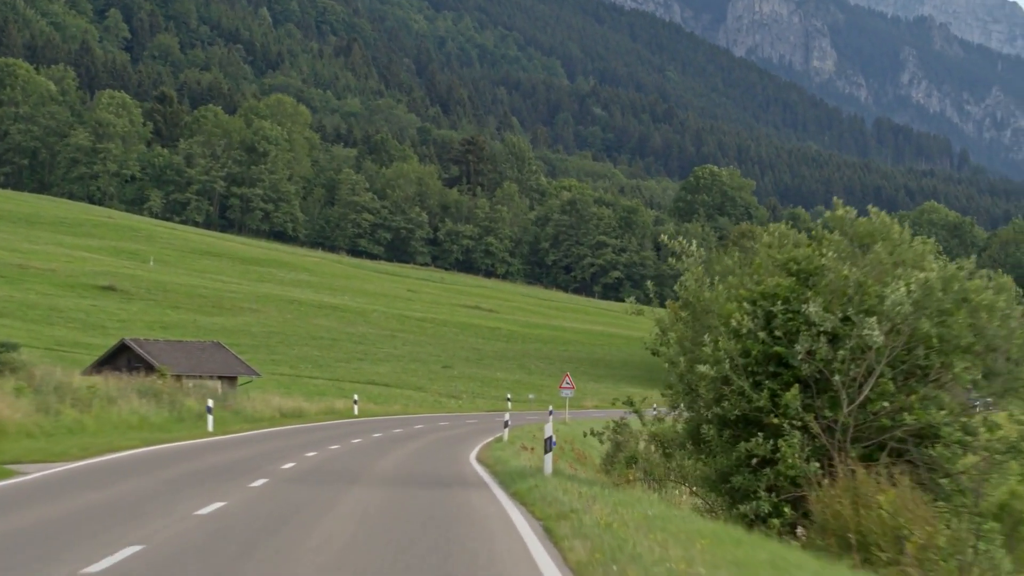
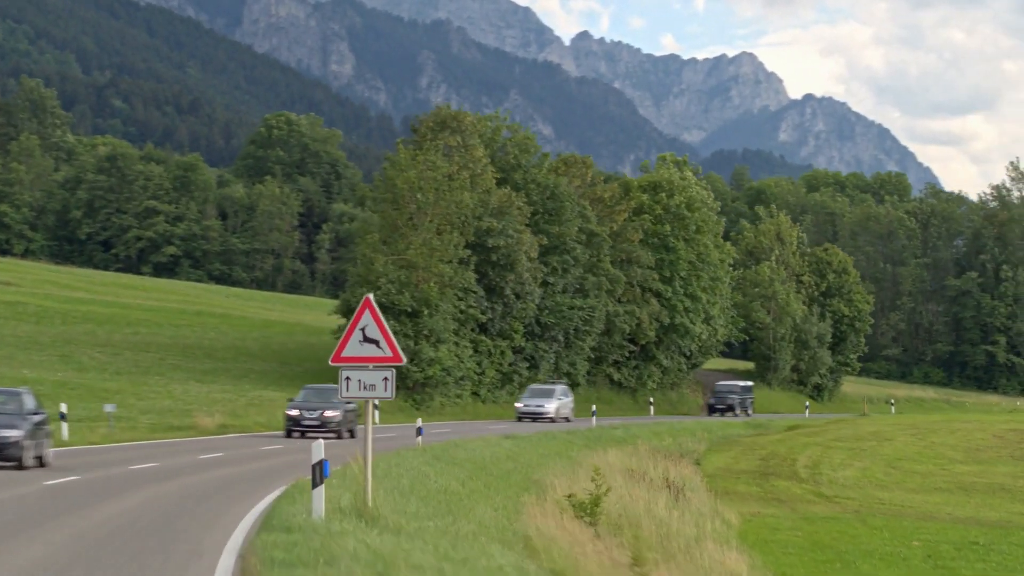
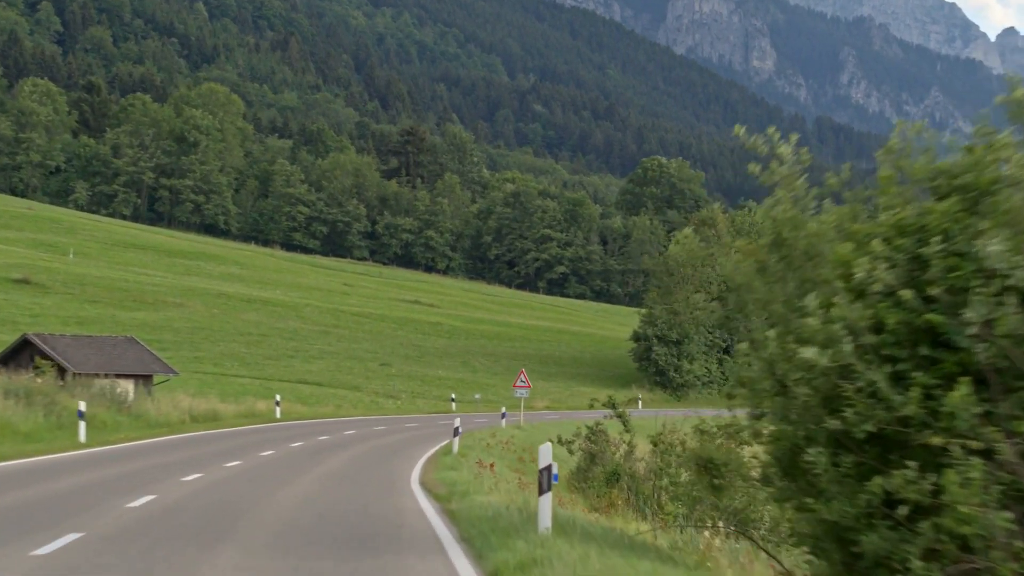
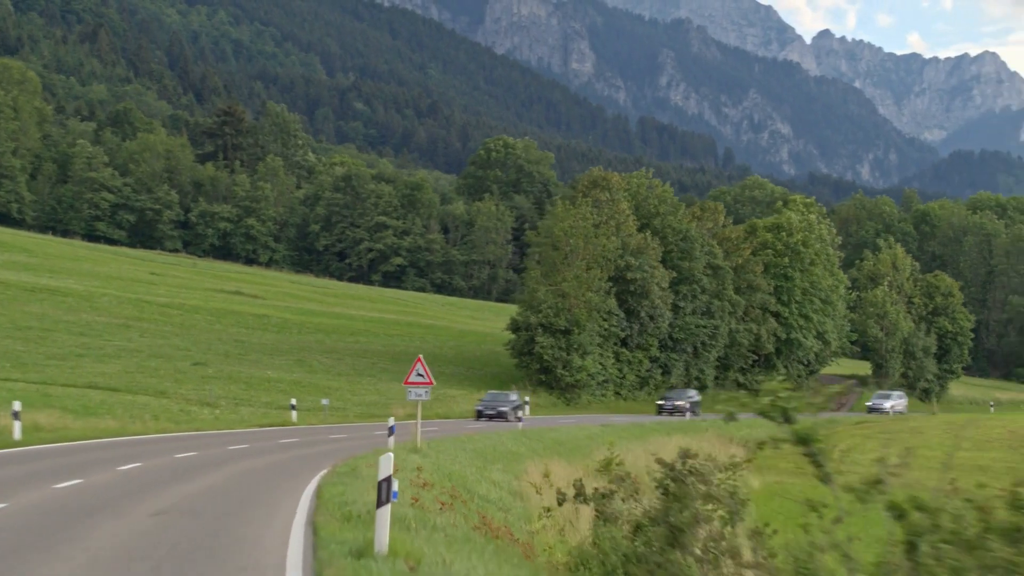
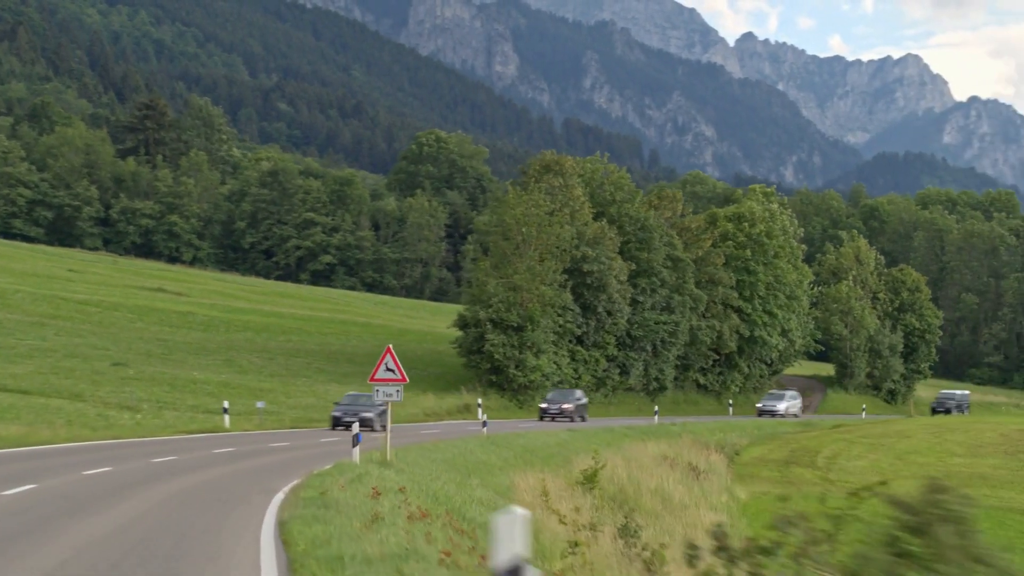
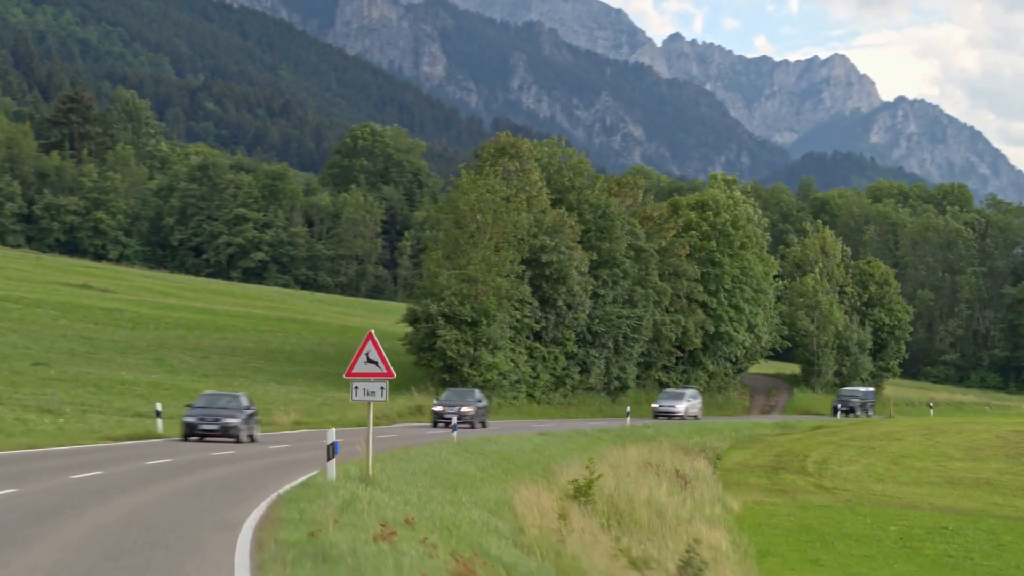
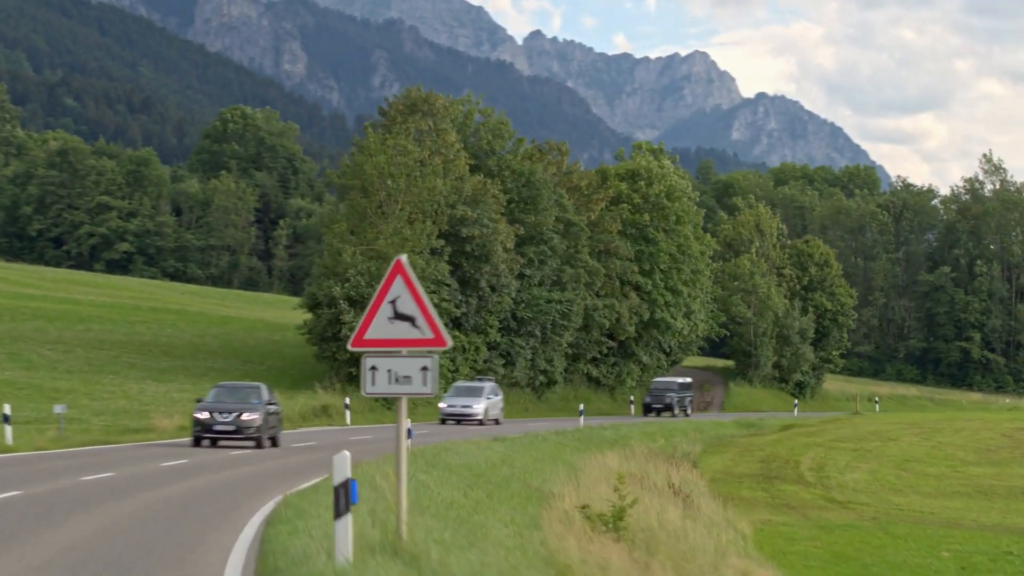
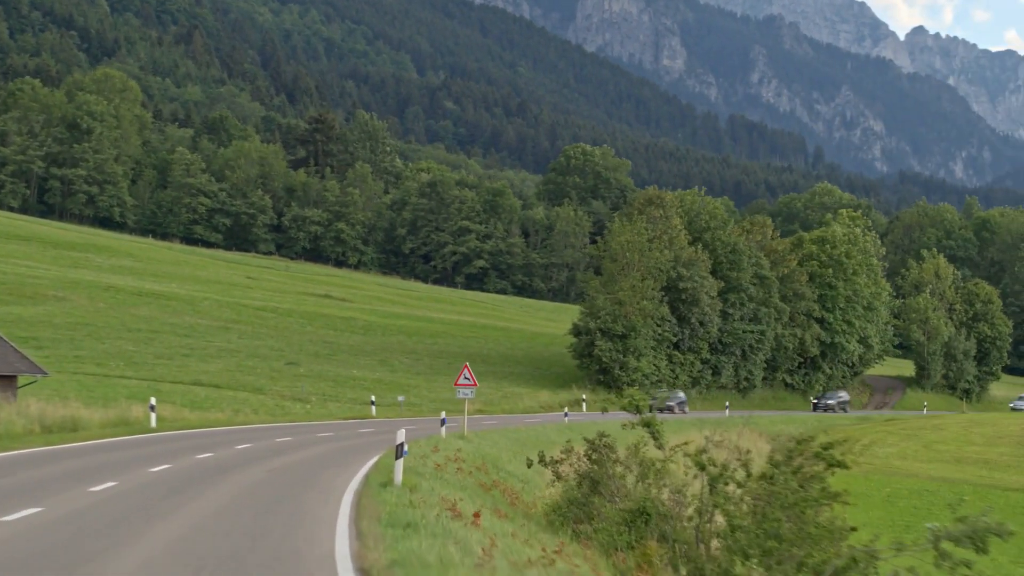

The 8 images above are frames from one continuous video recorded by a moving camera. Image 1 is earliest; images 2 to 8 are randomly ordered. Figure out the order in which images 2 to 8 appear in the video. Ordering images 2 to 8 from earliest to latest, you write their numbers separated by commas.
3, 8, 4, 5, 6, 2, 7
